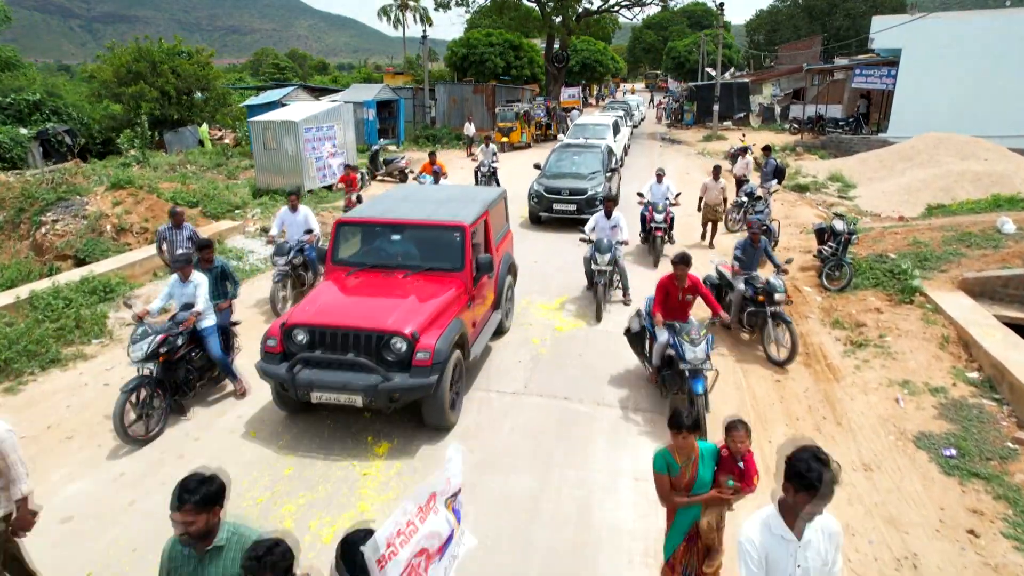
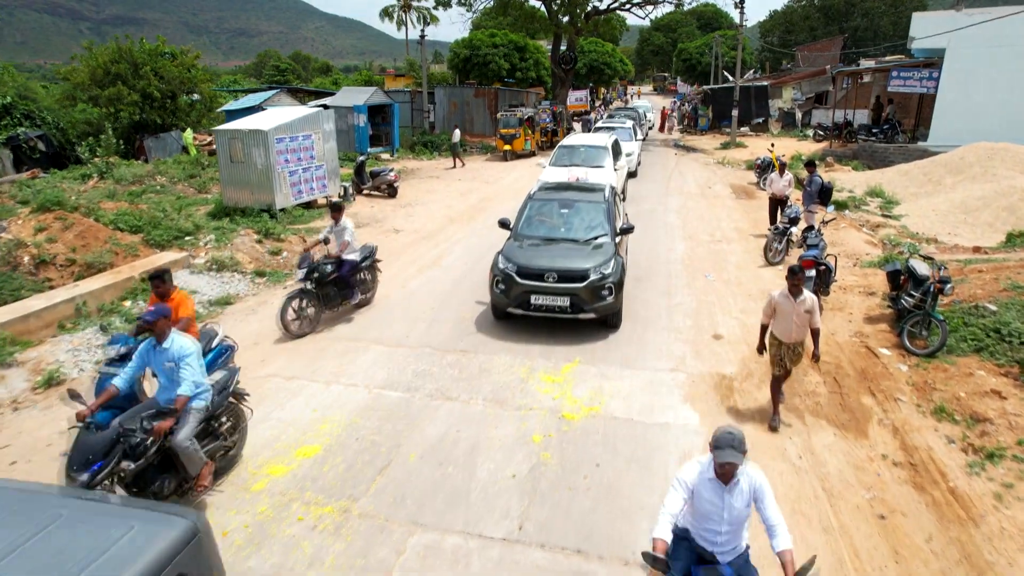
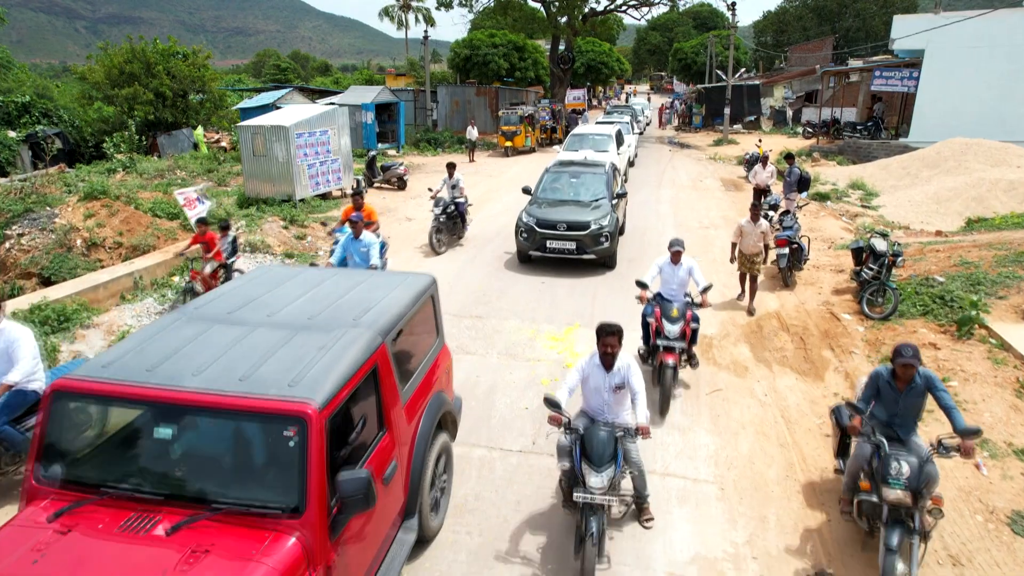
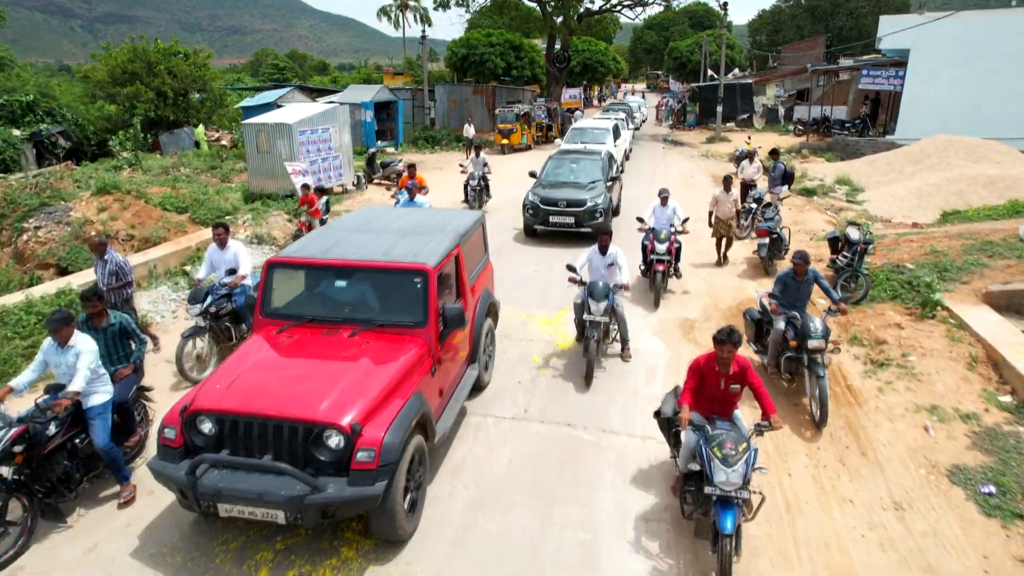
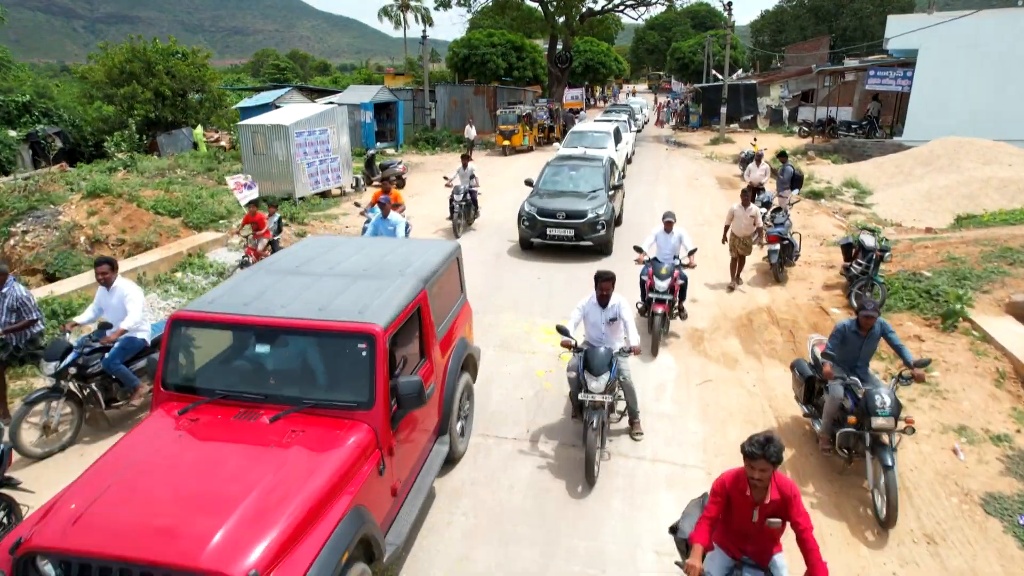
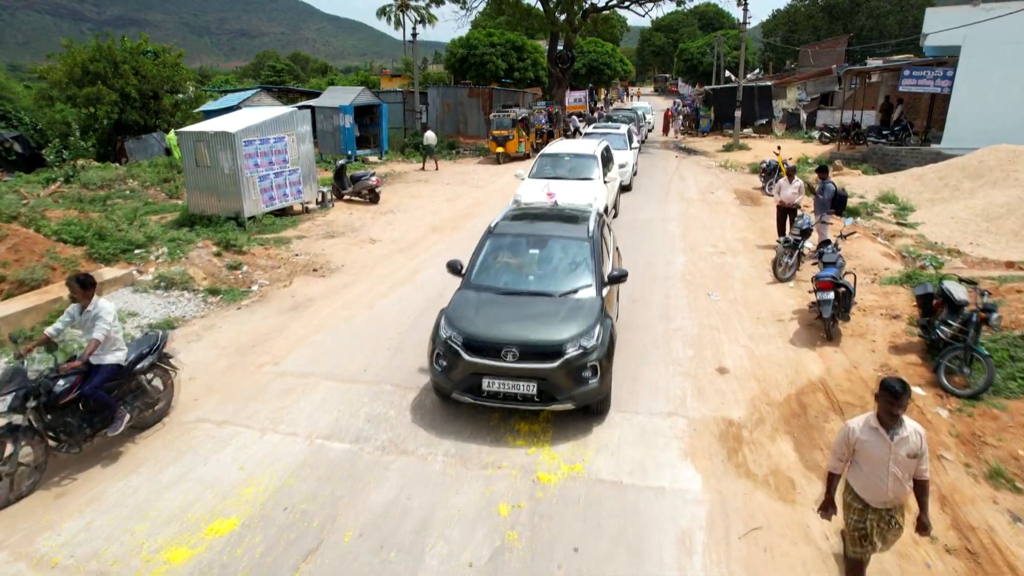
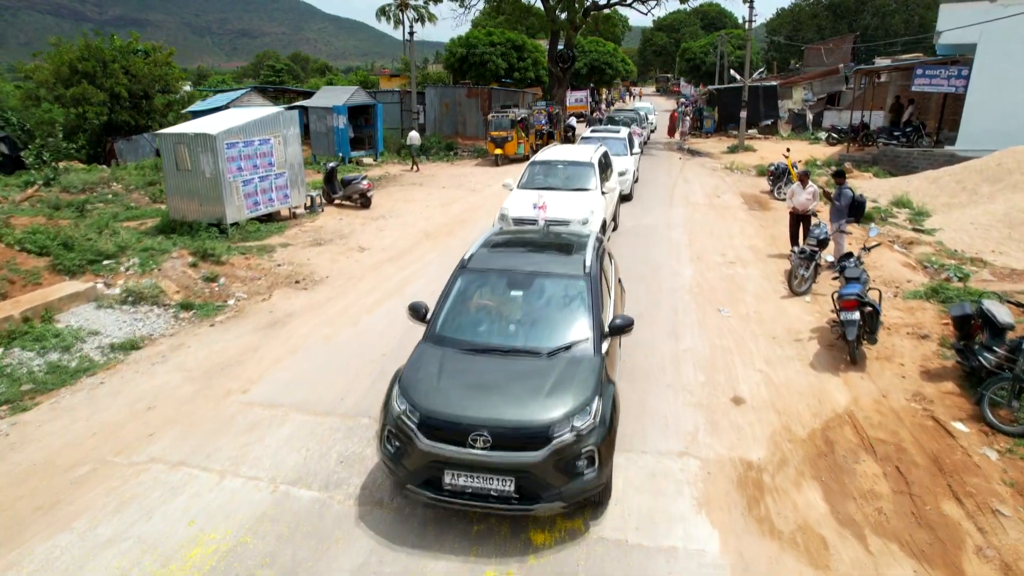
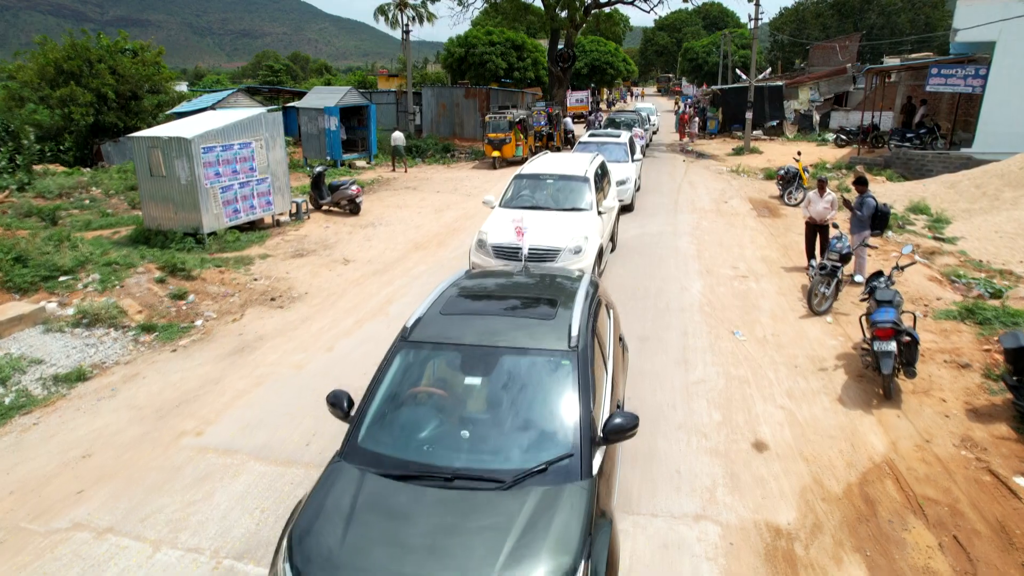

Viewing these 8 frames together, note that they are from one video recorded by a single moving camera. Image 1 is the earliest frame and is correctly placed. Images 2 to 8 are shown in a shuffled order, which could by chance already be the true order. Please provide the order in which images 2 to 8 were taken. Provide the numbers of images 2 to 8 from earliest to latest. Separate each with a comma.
4, 5, 3, 2, 6, 7, 8
